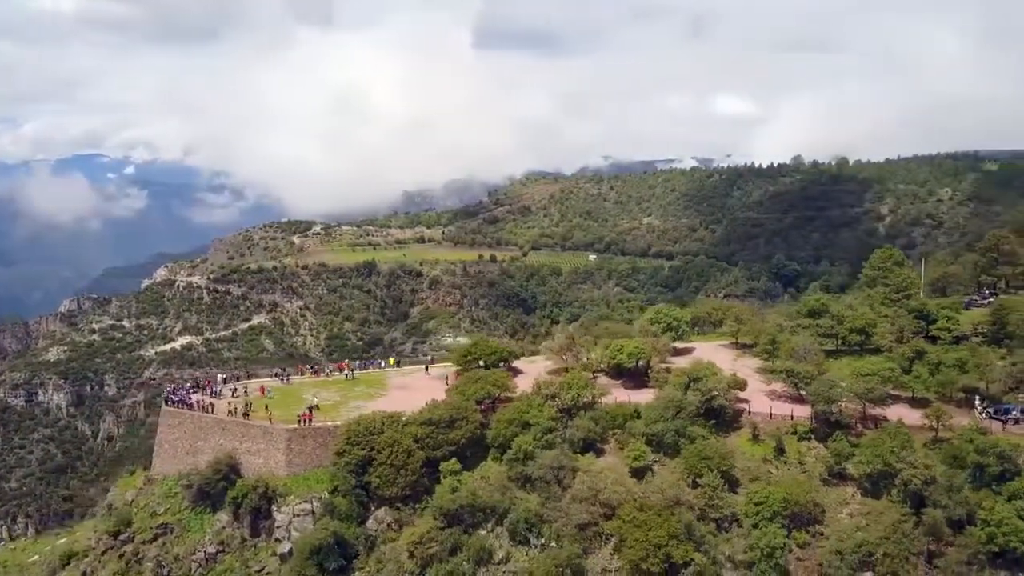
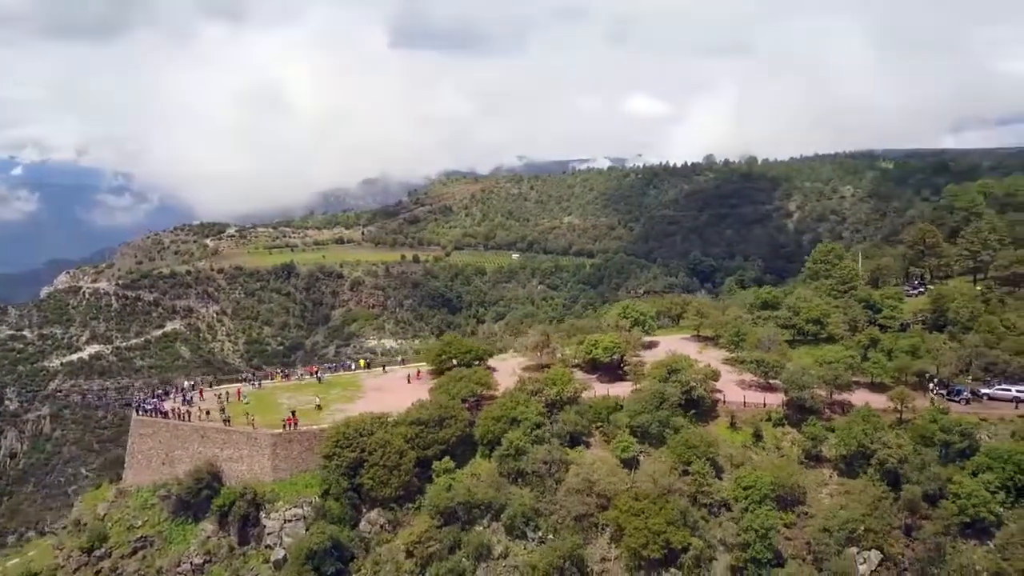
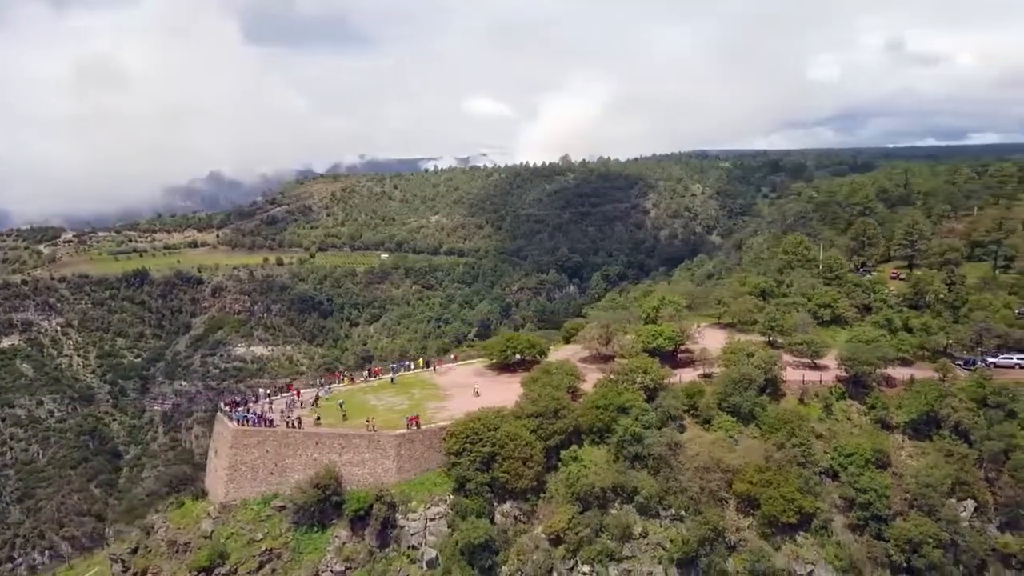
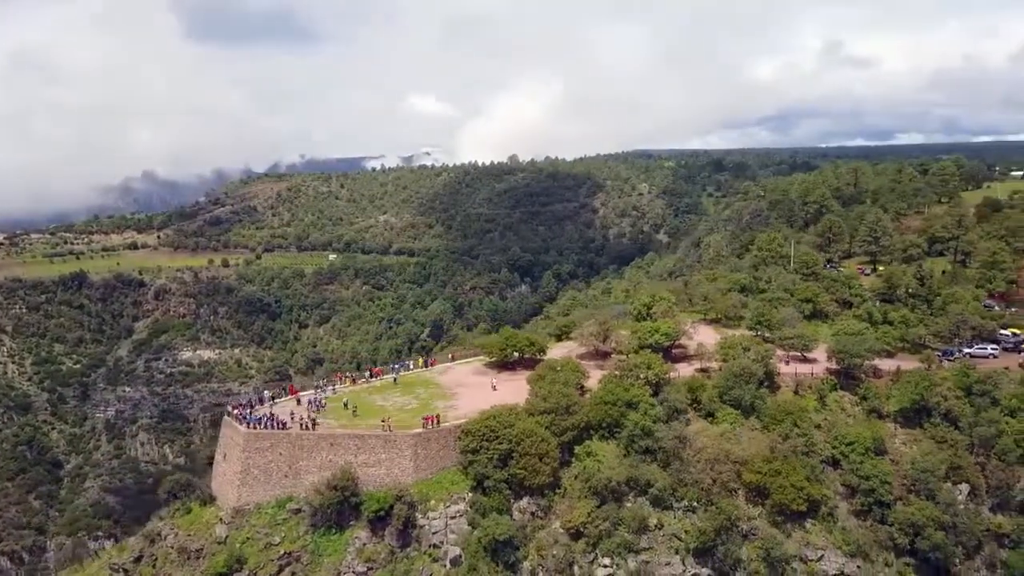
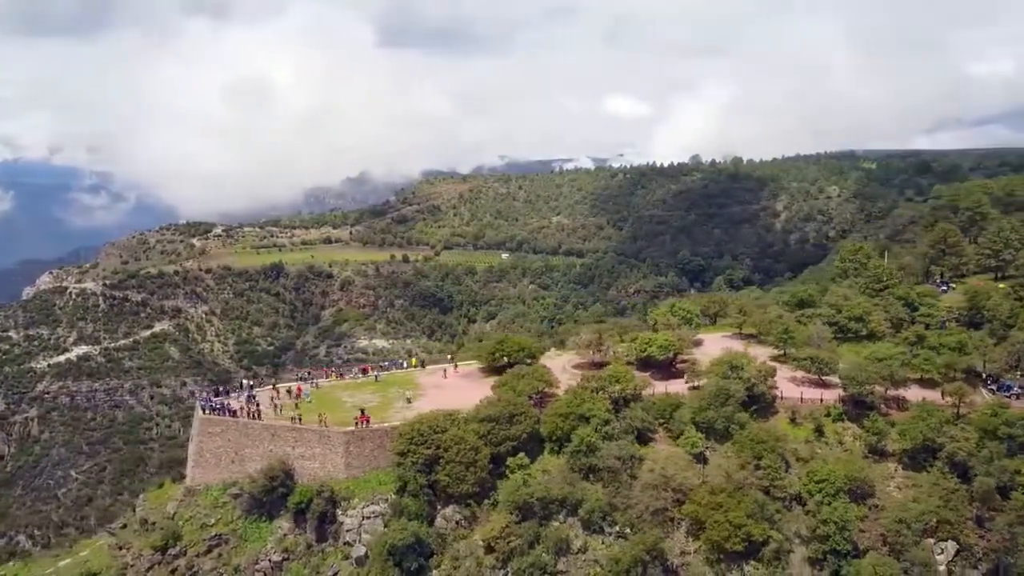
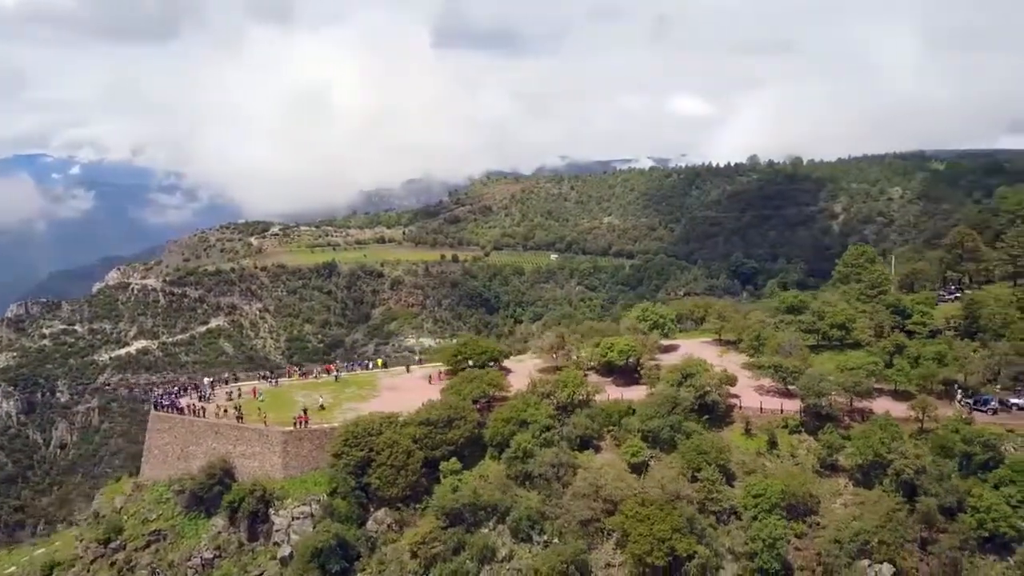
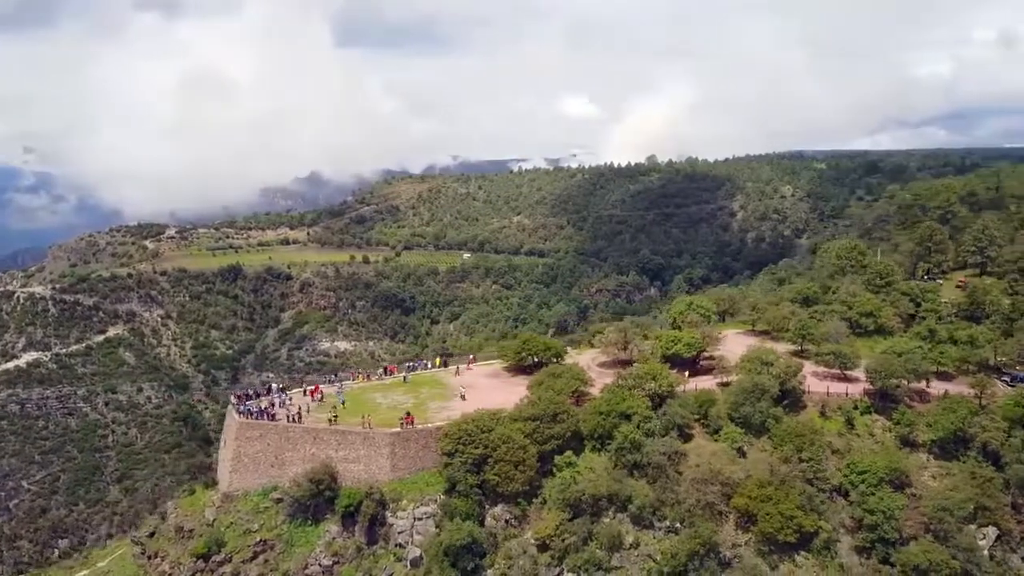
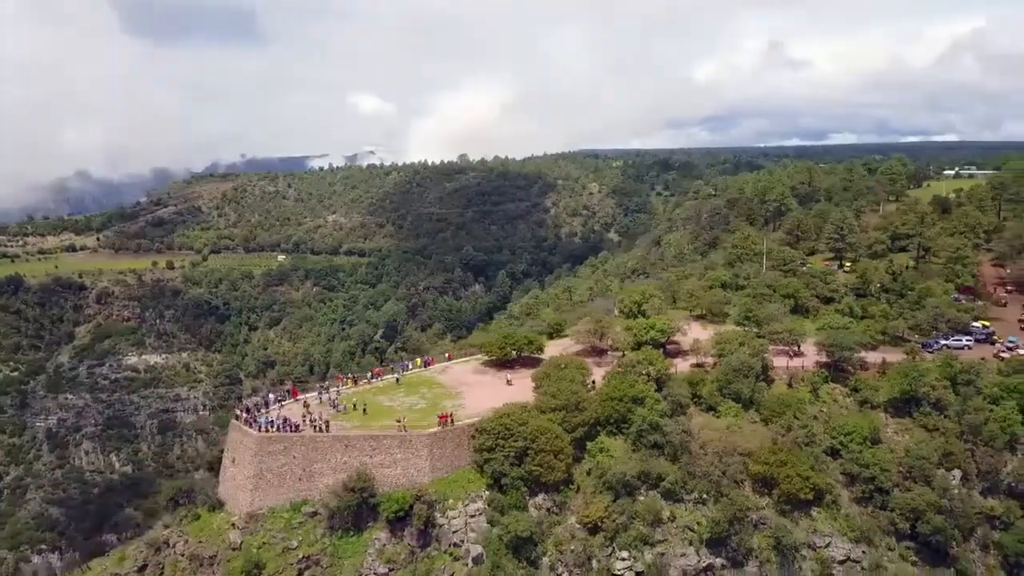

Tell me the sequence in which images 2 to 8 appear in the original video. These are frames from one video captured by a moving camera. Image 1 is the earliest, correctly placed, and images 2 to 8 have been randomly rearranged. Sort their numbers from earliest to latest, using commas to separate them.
6, 2, 5, 7, 3, 4, 8
